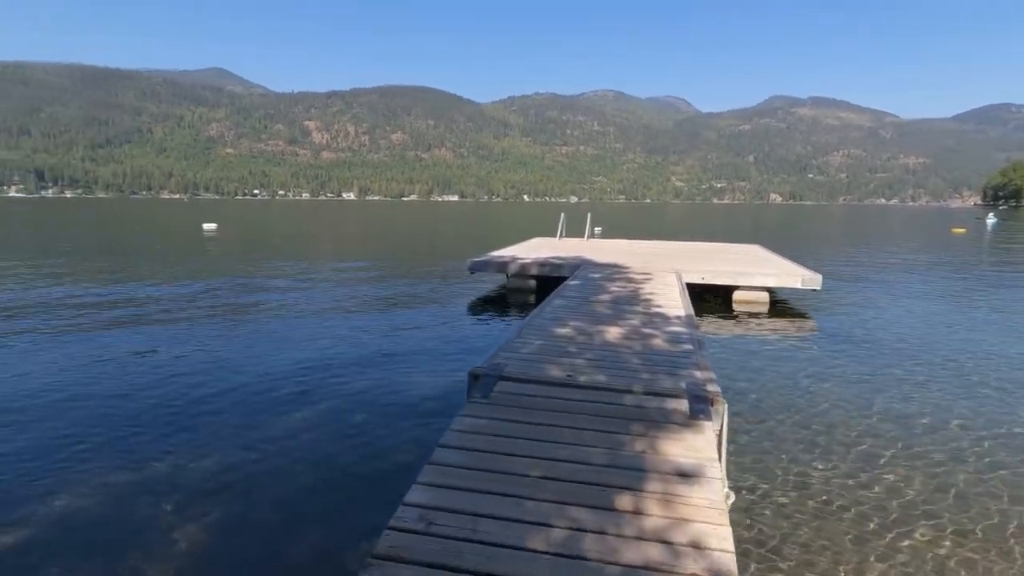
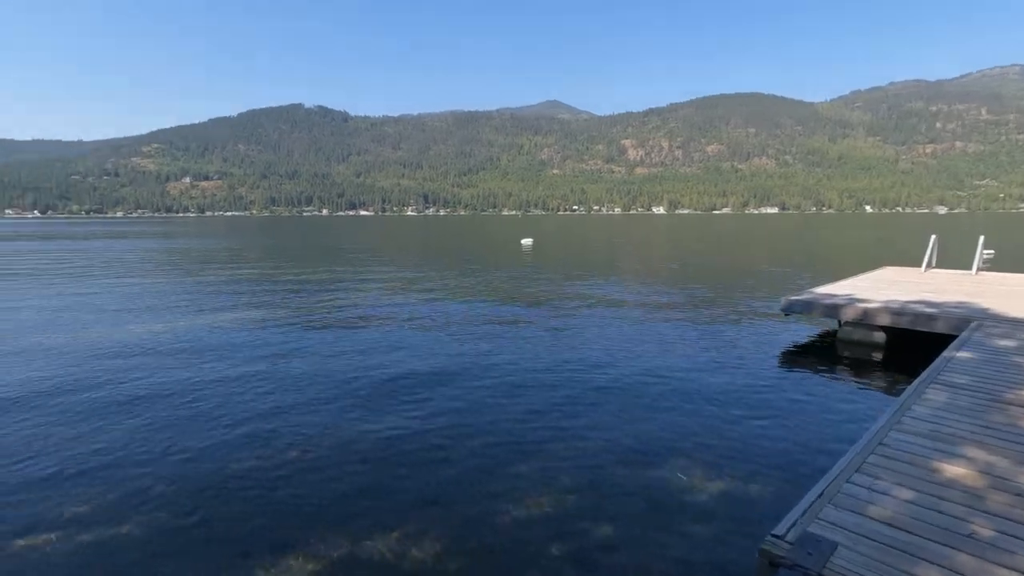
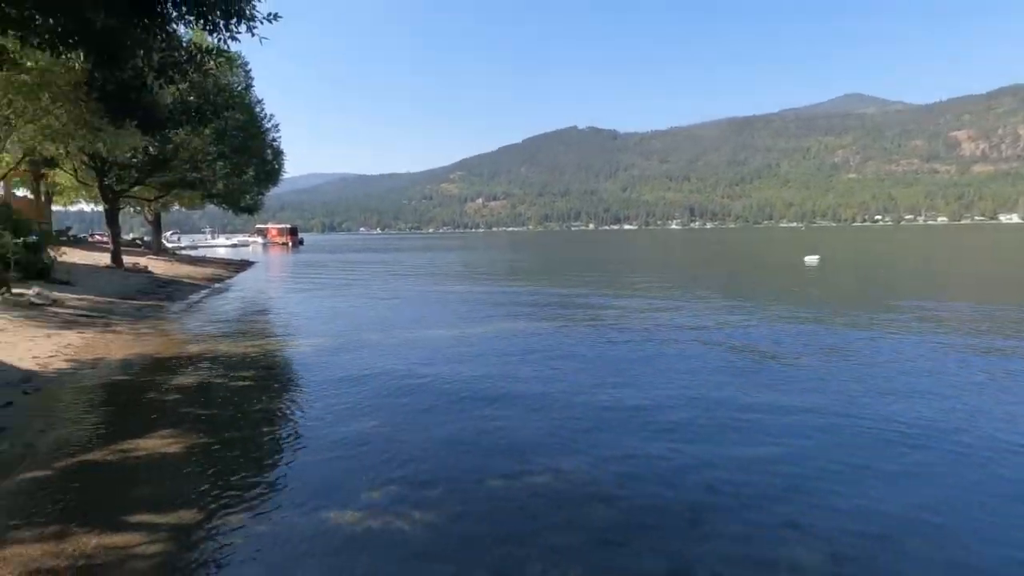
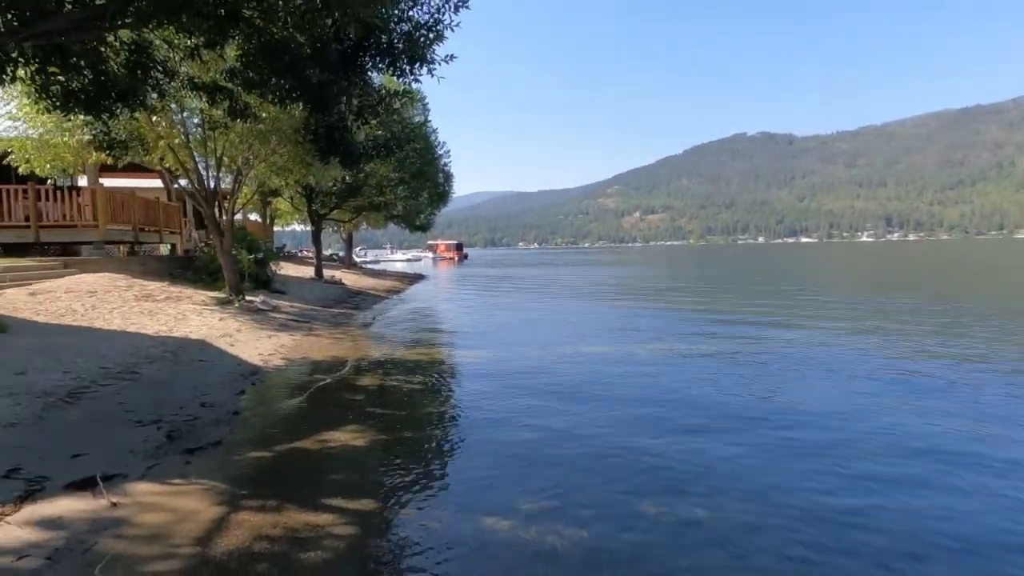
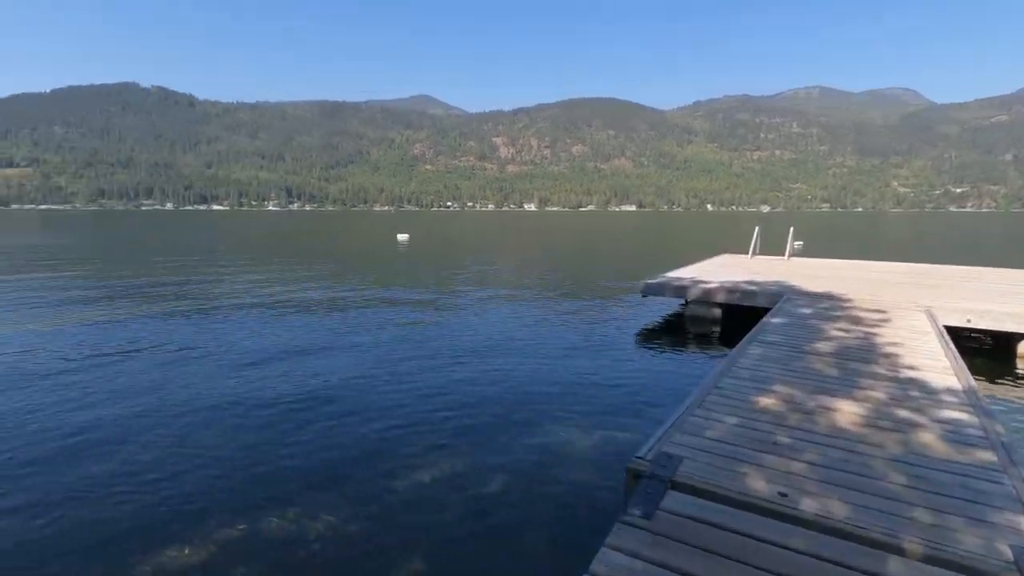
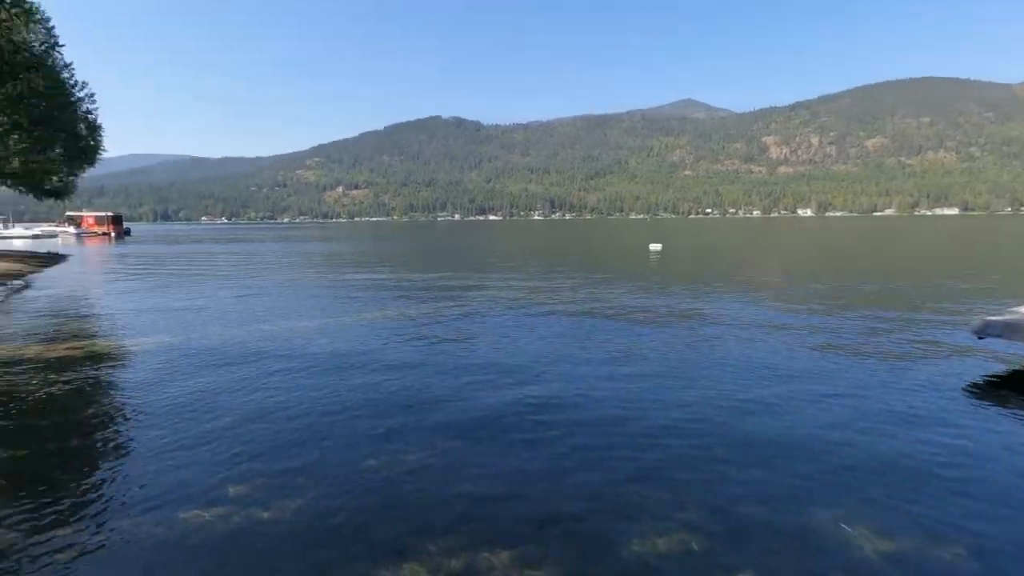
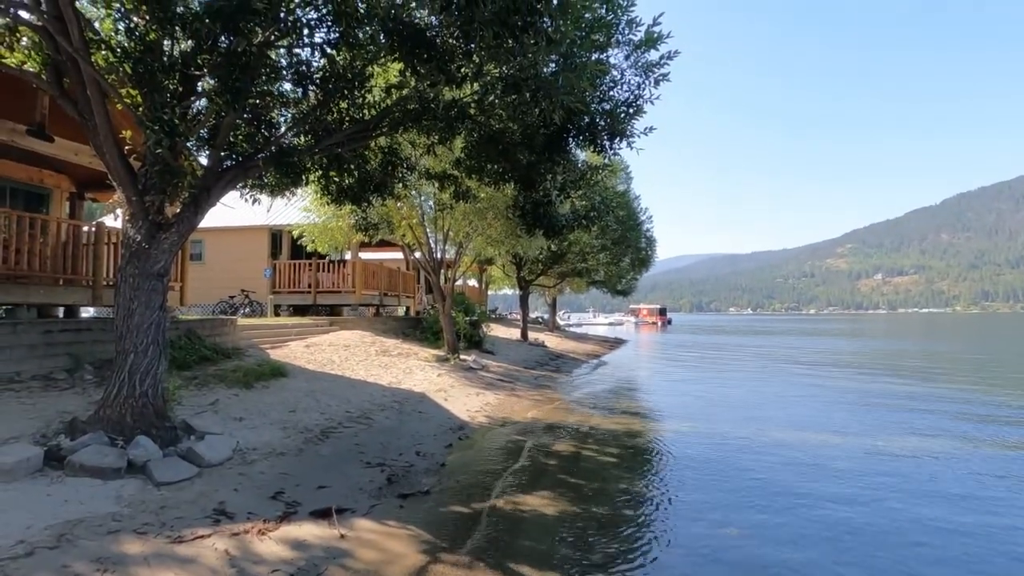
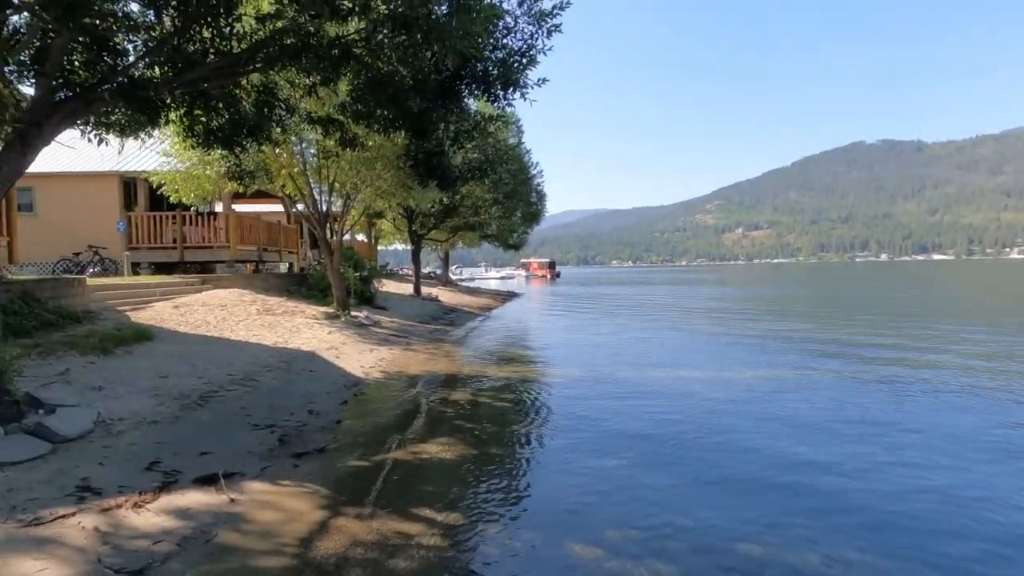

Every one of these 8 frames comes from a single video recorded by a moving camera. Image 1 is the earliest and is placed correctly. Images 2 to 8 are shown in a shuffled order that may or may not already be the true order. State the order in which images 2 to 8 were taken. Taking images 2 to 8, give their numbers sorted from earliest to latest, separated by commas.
5, 2, 6, 3, 4, 8, 7
